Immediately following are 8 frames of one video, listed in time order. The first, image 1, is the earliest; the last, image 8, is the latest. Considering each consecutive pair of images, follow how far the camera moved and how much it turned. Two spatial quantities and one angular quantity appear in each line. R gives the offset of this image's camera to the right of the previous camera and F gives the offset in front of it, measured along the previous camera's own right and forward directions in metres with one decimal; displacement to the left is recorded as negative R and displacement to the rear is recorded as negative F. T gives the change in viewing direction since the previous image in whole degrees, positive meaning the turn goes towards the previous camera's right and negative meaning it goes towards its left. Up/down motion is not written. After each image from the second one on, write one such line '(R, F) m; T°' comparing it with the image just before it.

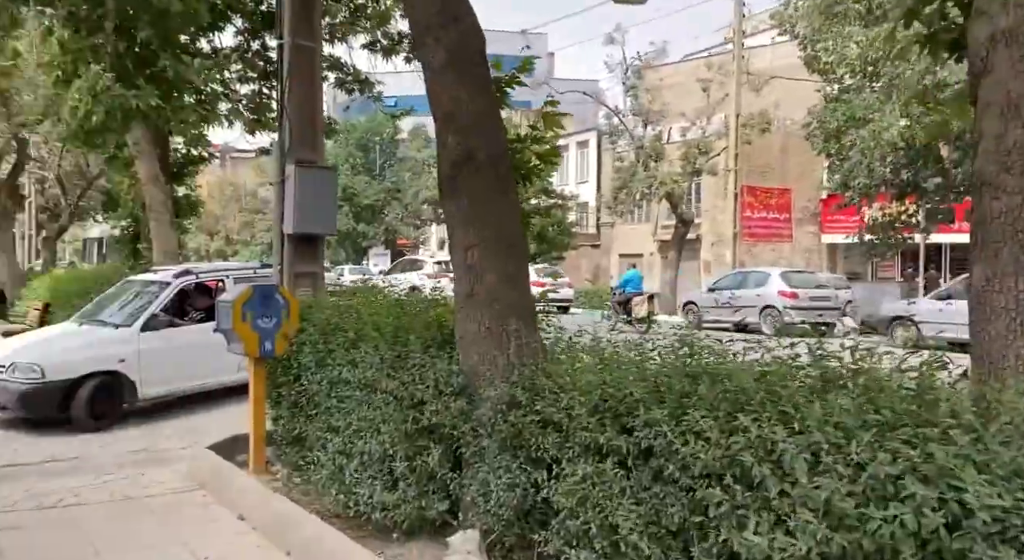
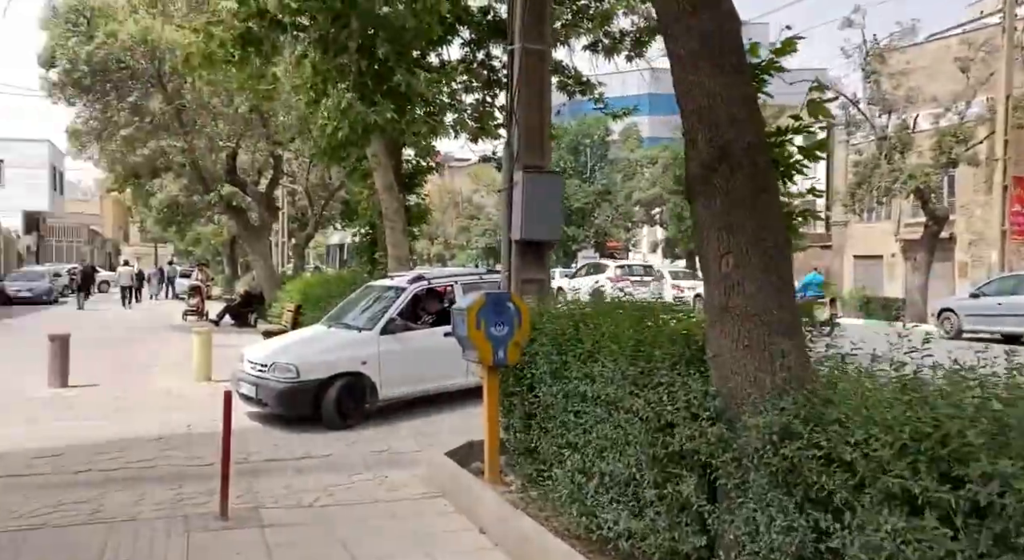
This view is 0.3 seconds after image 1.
(-0.2, +0.3) m; -15°
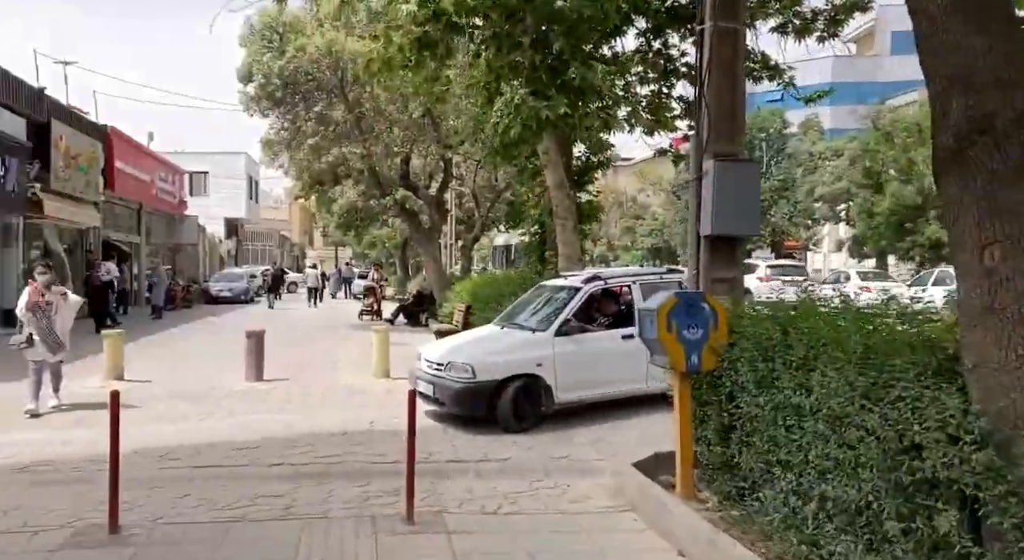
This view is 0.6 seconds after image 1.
(-0.2, +0.3) m; -11°
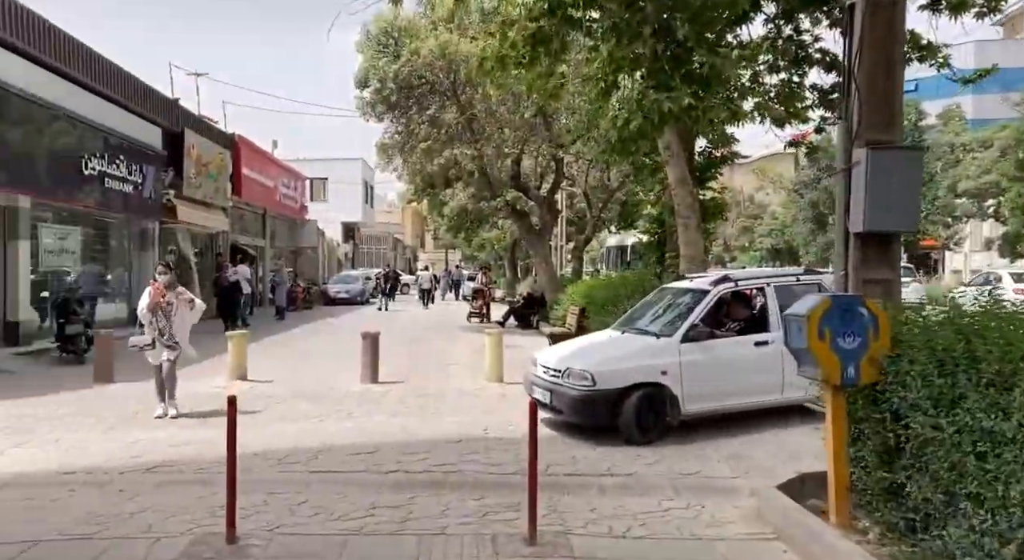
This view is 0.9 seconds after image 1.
(-0.1, +0.4) m; -8°
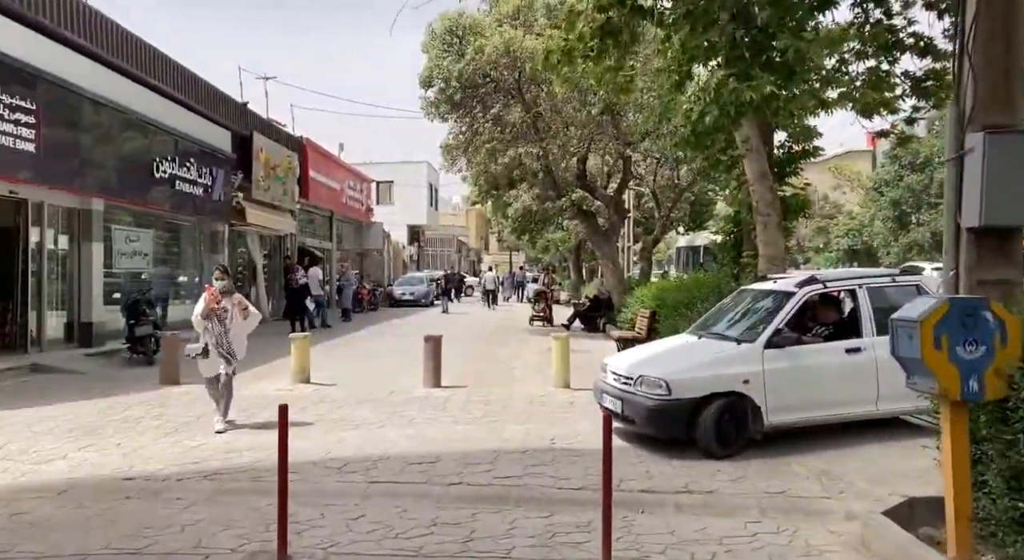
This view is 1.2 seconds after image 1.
(0.0, +0.4) m; -4°
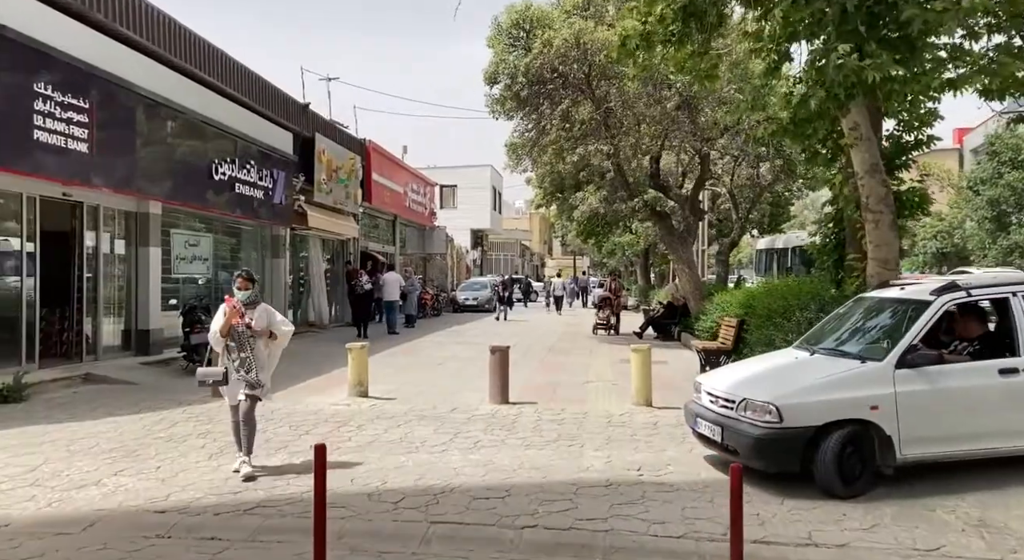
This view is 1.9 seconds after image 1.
(-0.1, +1.0) m; -4°
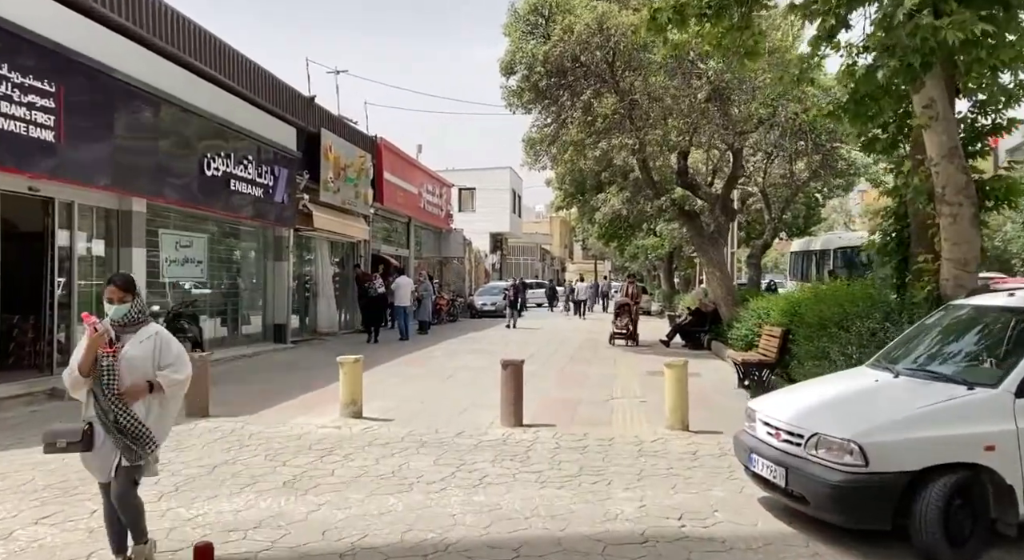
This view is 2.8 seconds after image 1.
(+0.1, +1.3) m; -1°
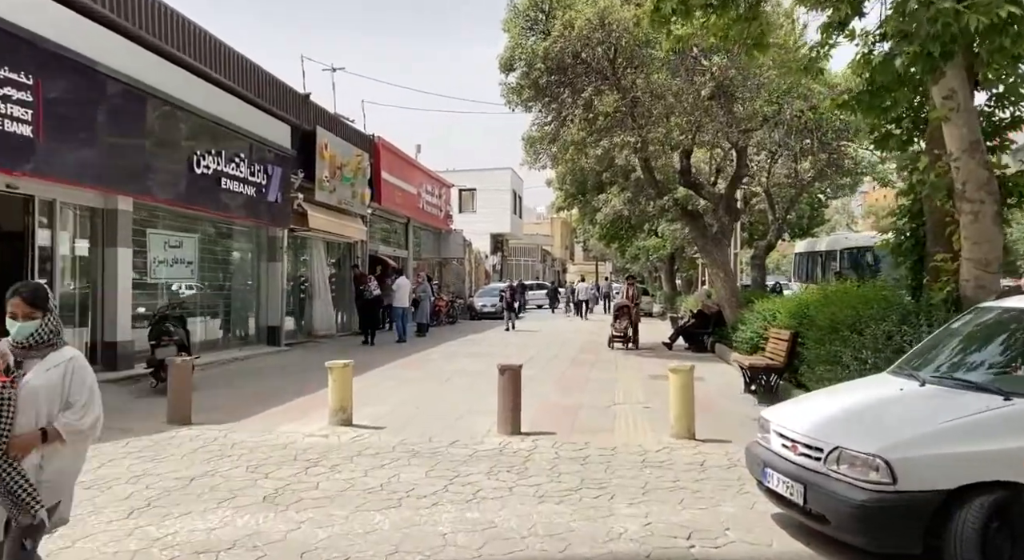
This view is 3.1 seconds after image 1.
(0.0, +0.4) m; 0°
